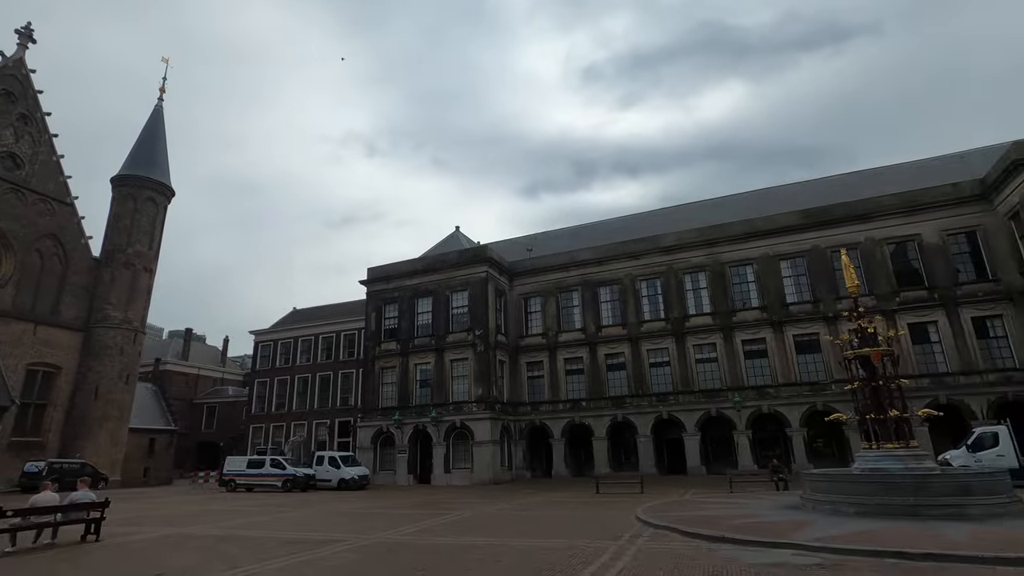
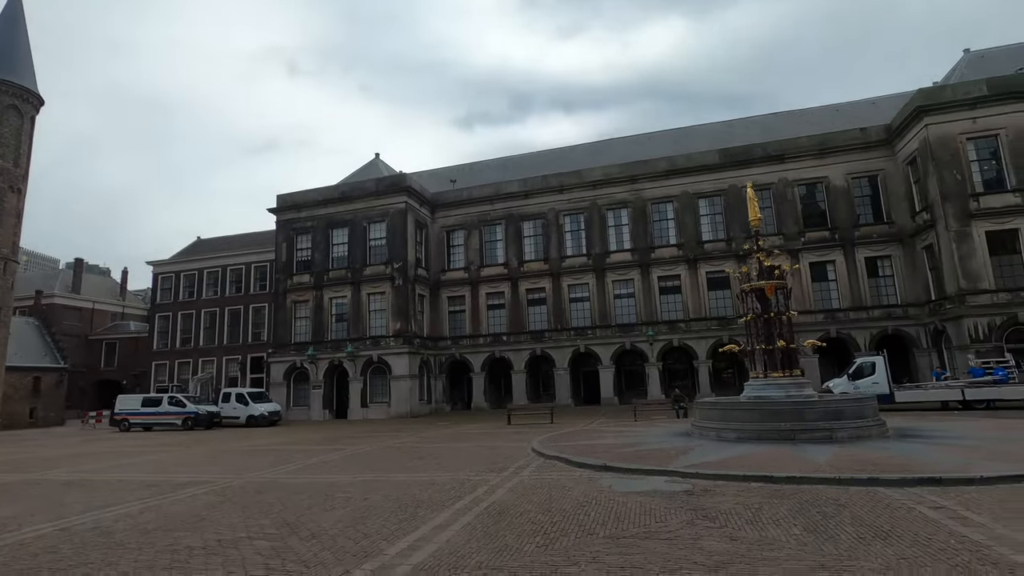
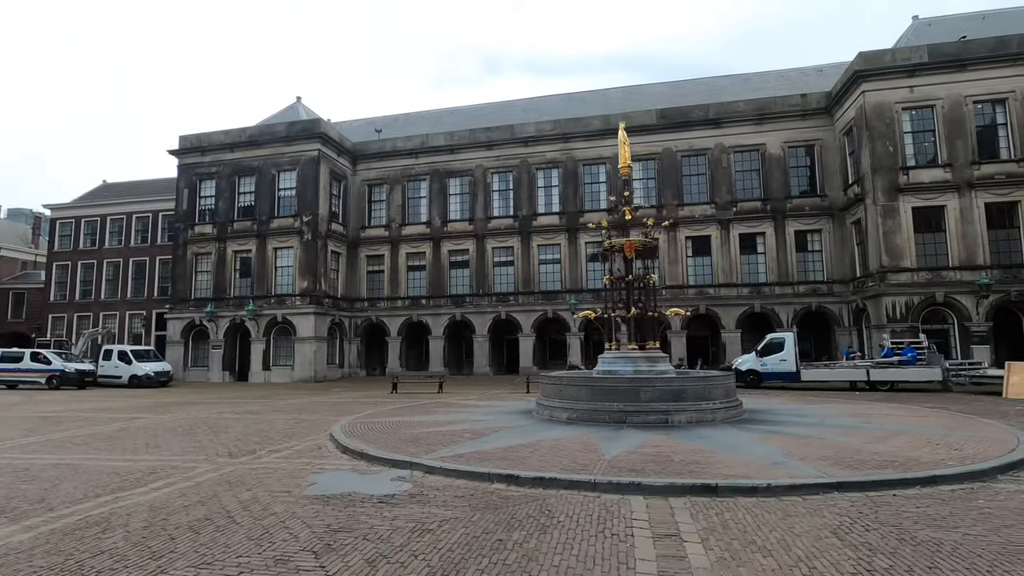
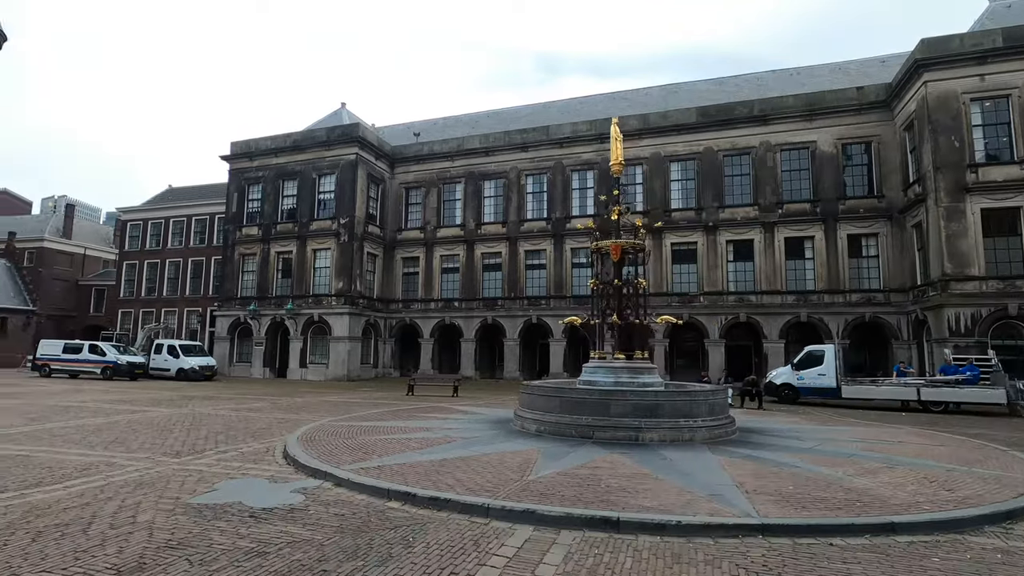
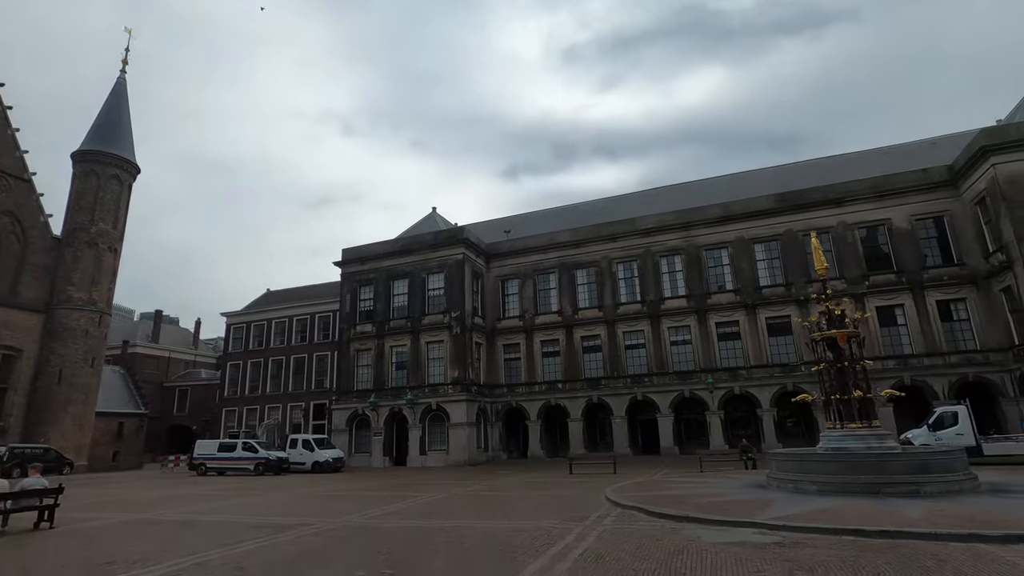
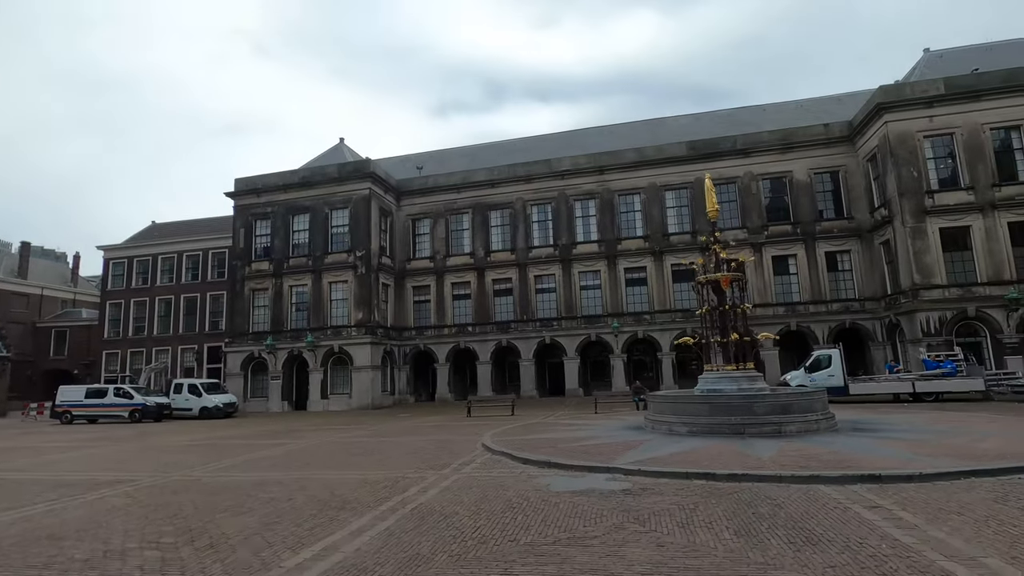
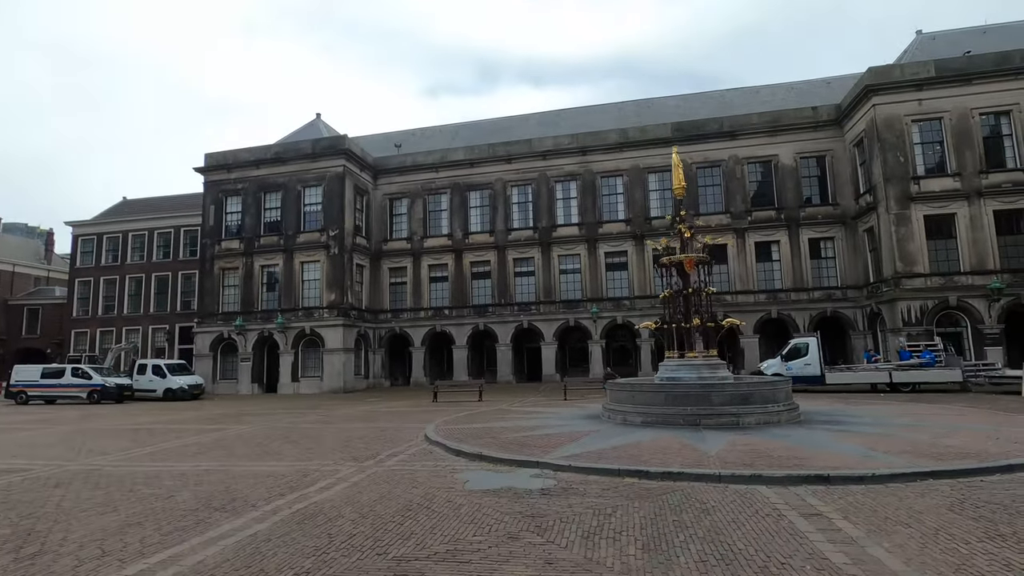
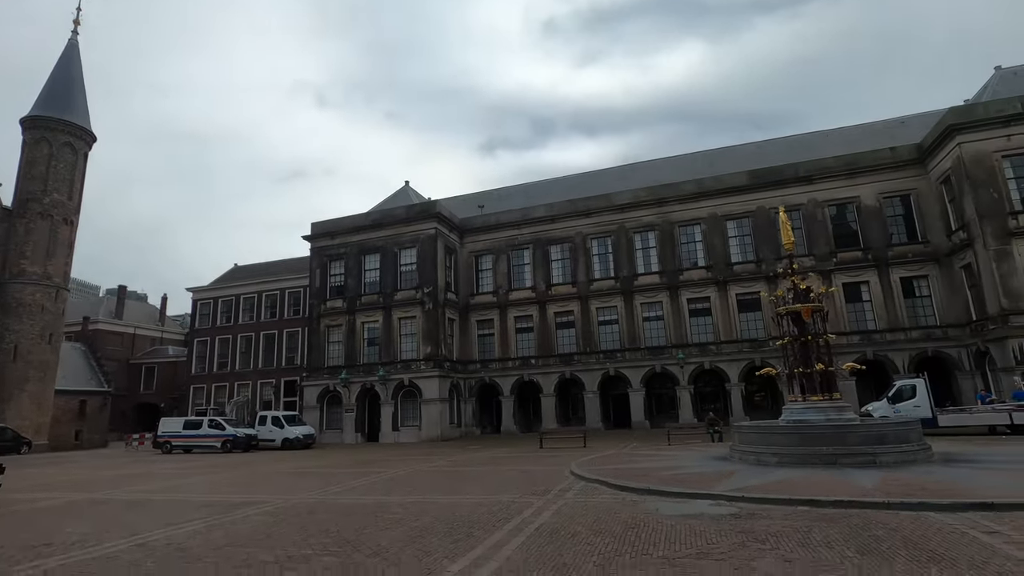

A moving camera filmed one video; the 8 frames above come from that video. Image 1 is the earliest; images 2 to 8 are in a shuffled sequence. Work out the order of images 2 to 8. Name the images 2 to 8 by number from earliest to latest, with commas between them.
5, 8, 2, 6, 7, 3, 4
